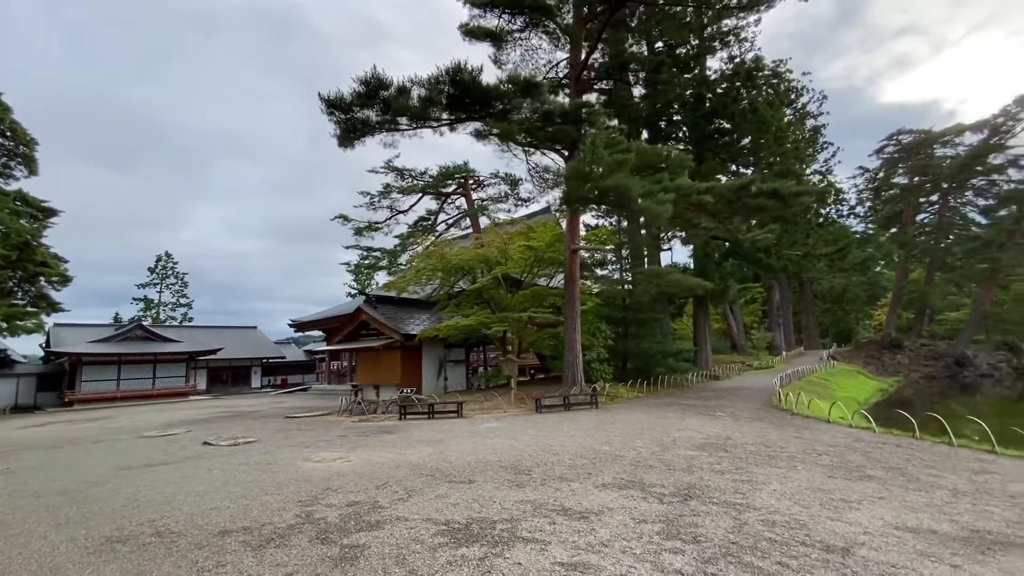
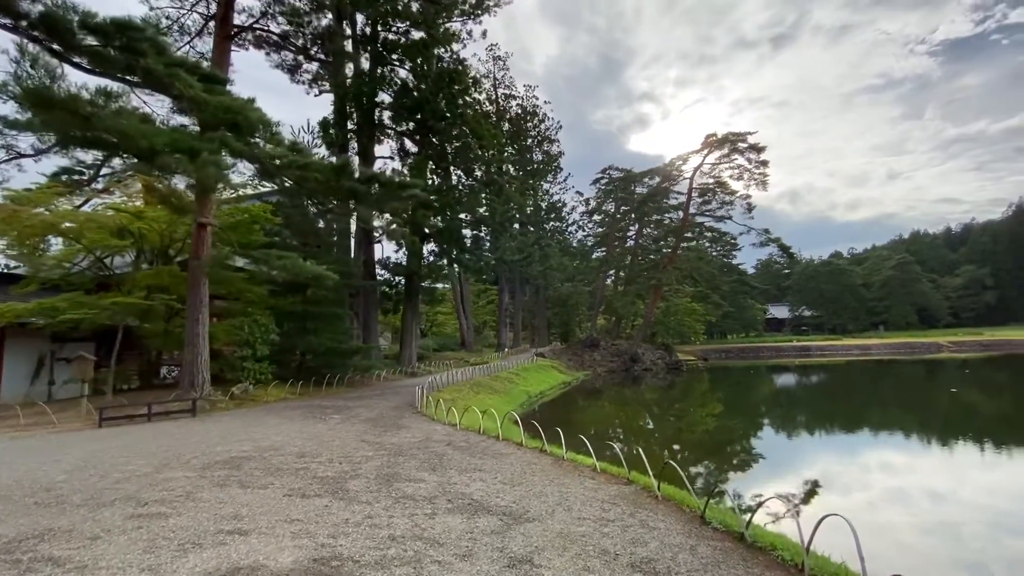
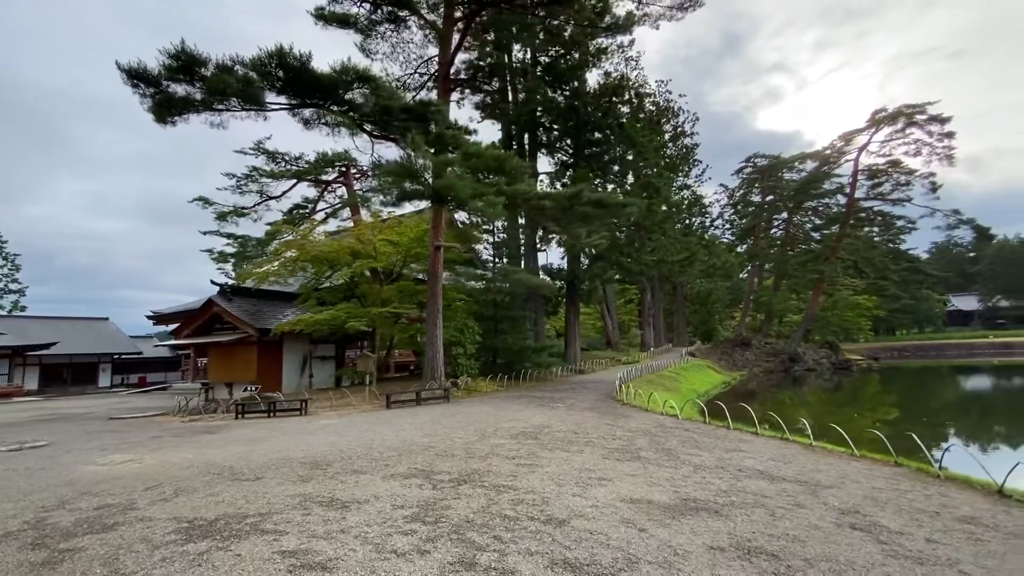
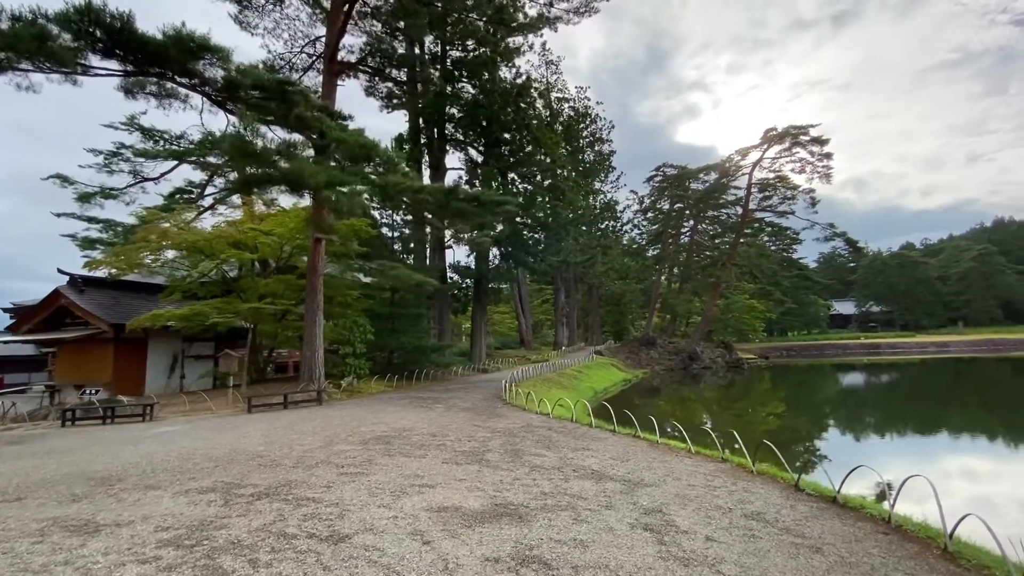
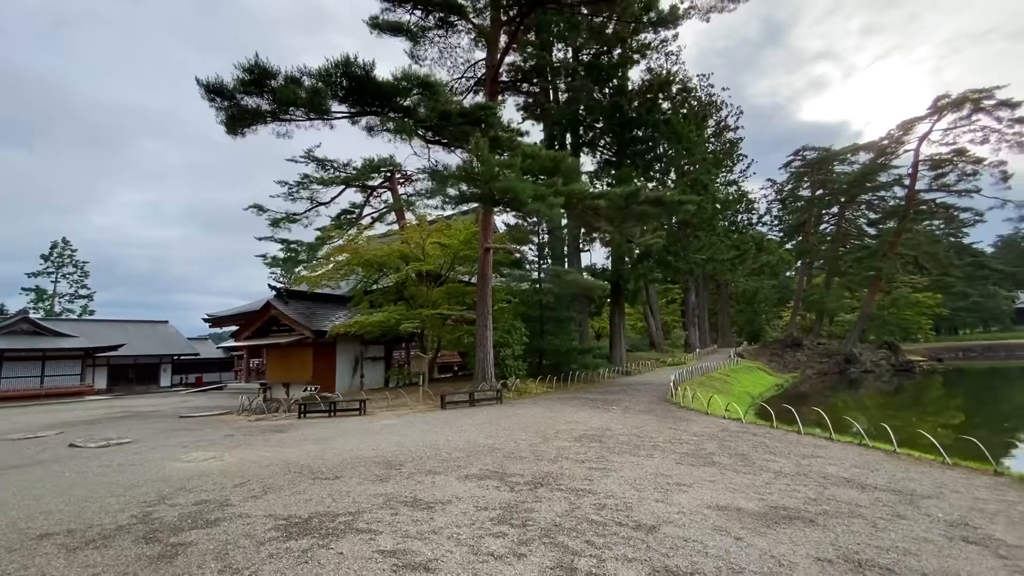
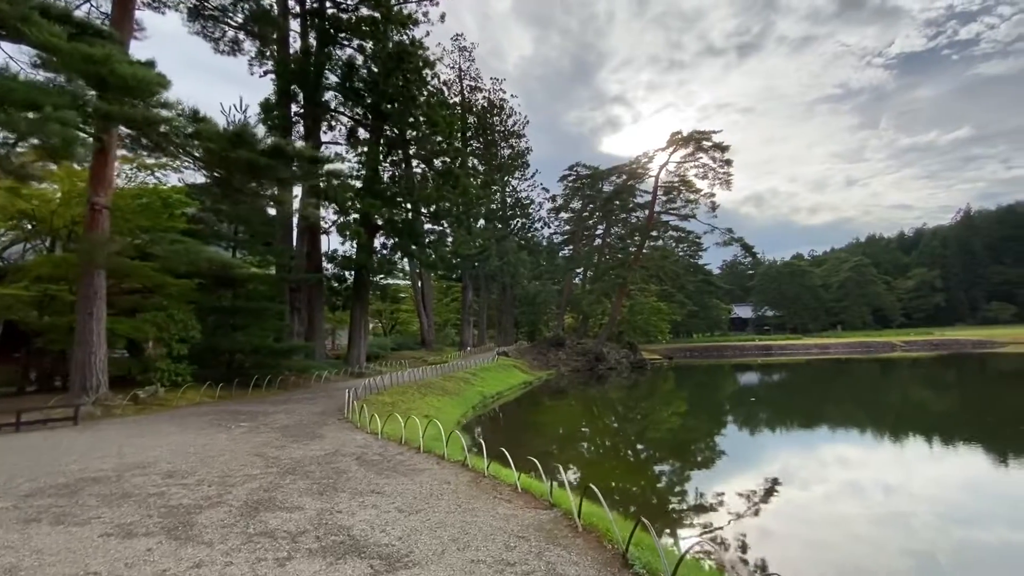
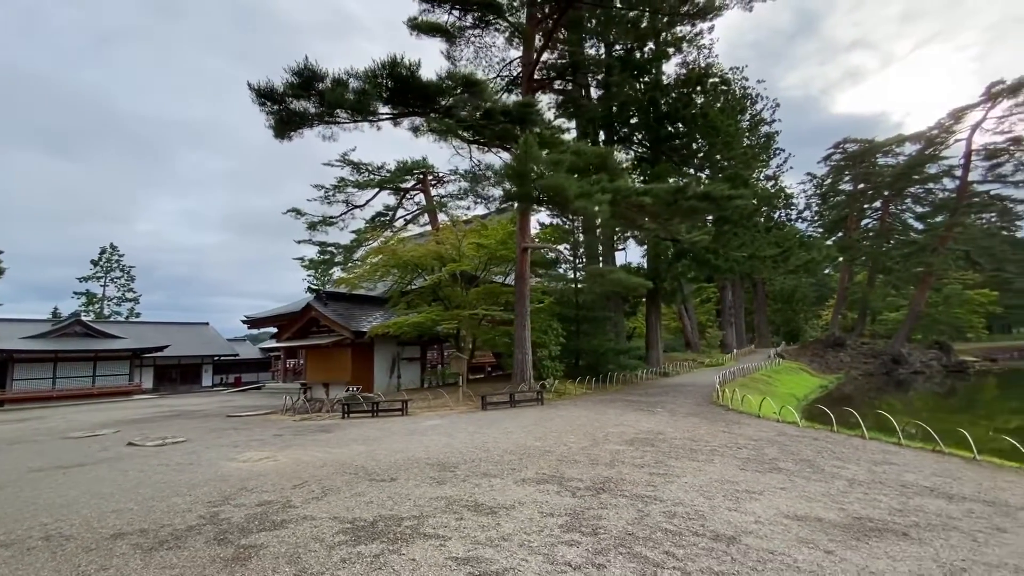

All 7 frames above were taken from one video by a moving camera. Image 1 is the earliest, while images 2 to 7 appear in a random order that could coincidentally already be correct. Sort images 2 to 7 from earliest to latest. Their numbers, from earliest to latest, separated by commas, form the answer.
7, 5, 3, 4, 2, 6
